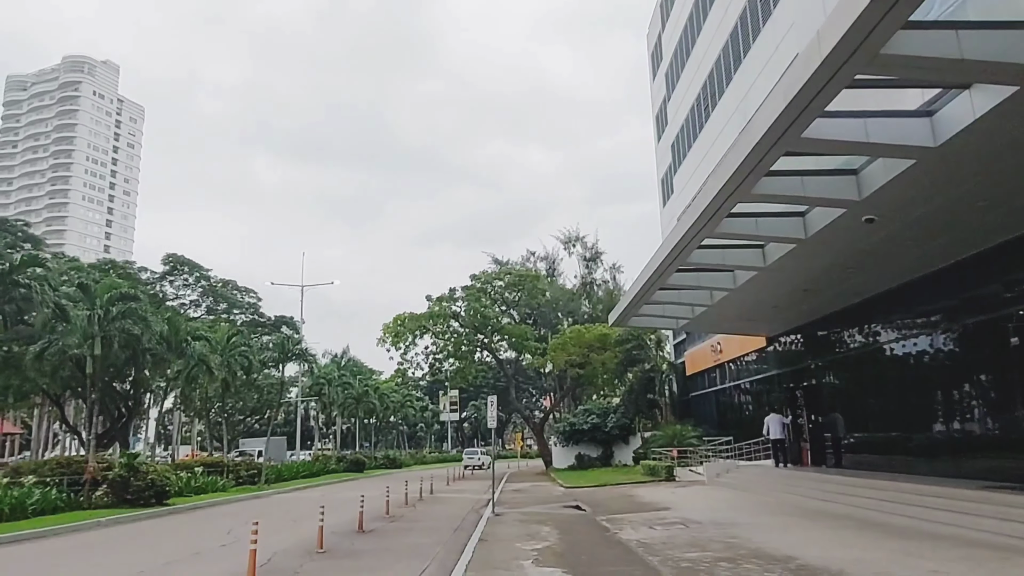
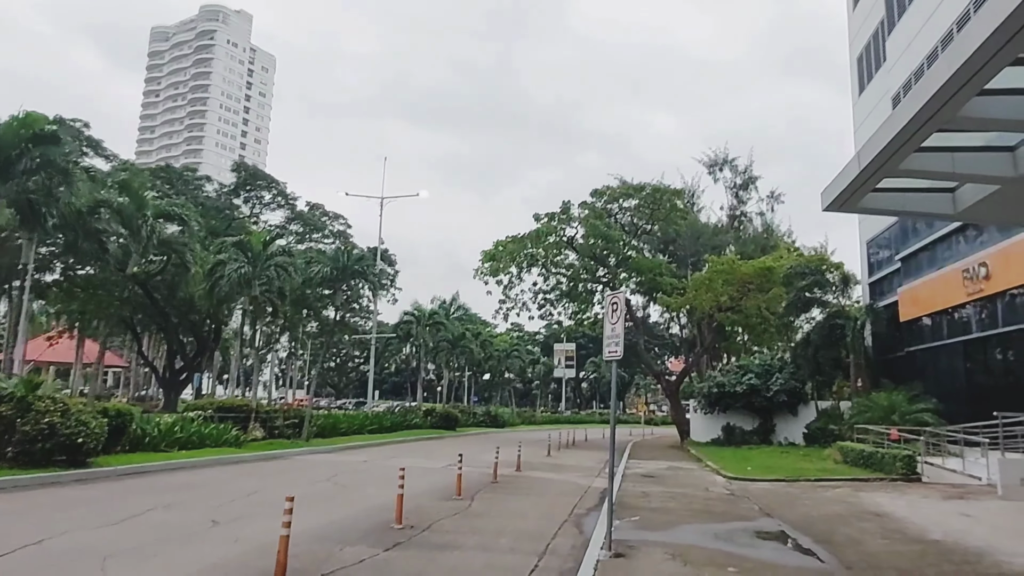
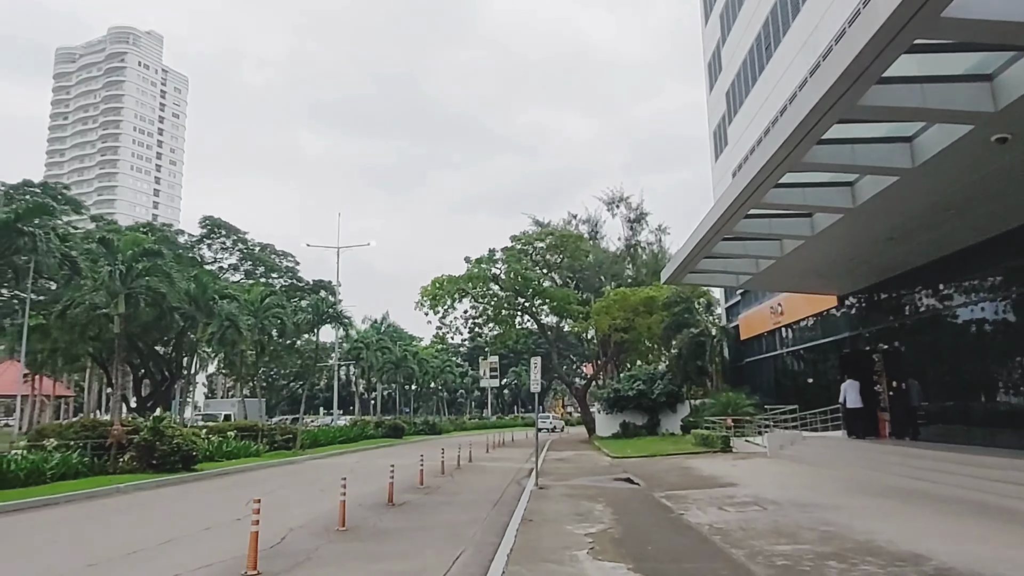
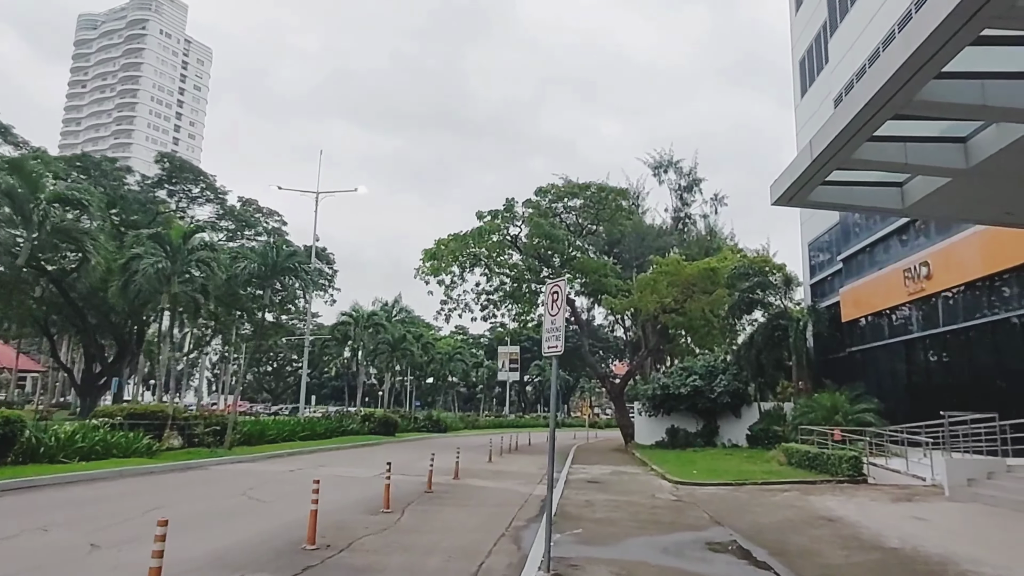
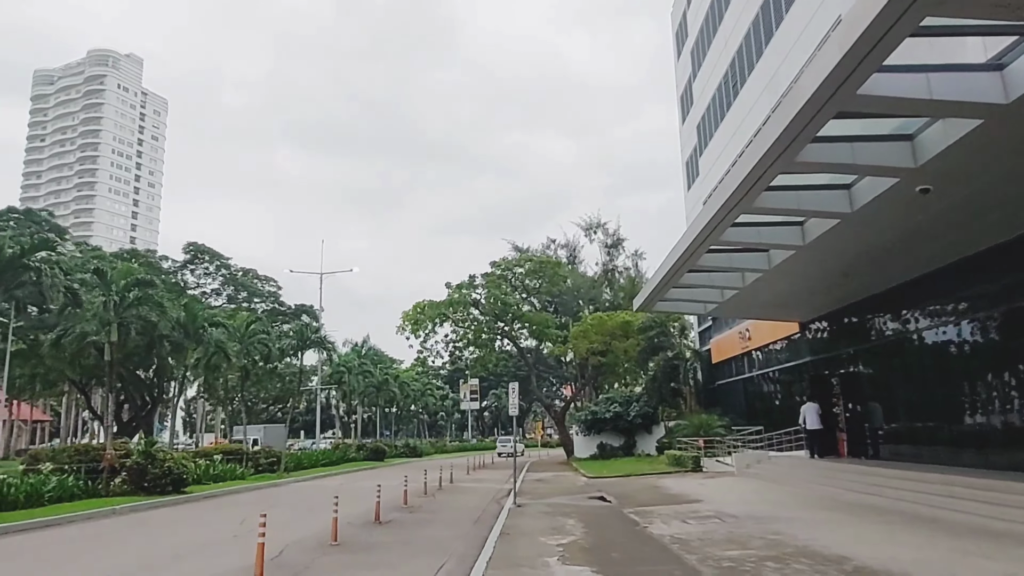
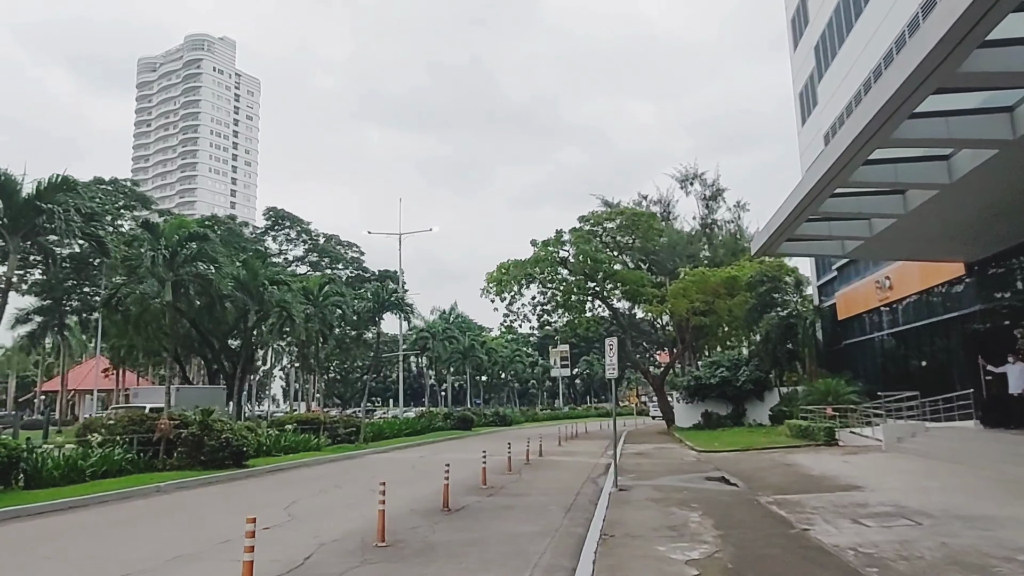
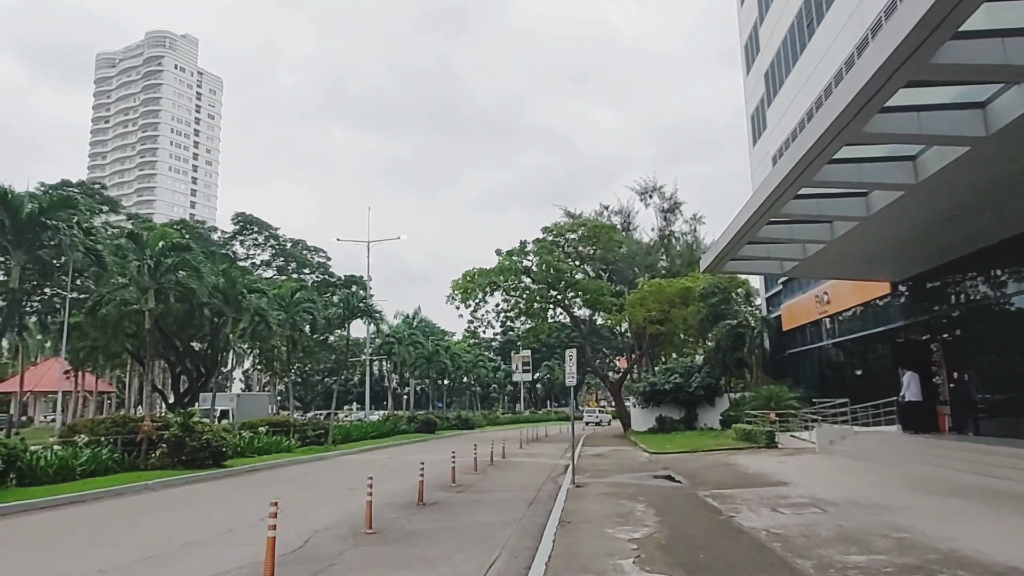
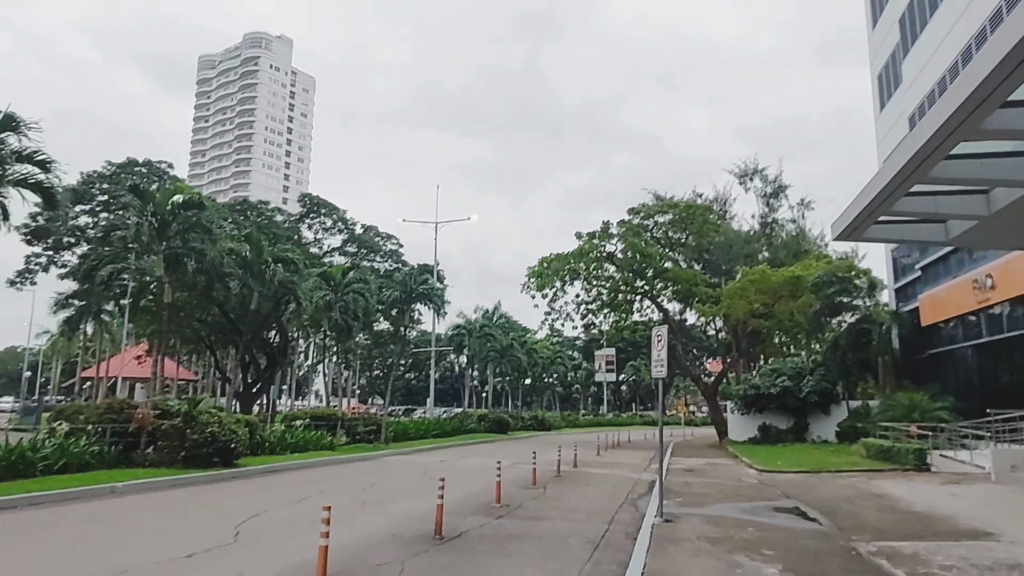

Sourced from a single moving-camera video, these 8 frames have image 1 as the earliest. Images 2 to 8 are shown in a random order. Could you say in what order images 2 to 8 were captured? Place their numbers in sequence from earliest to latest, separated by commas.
5, 3, 7, 6, 8, 2, 4
